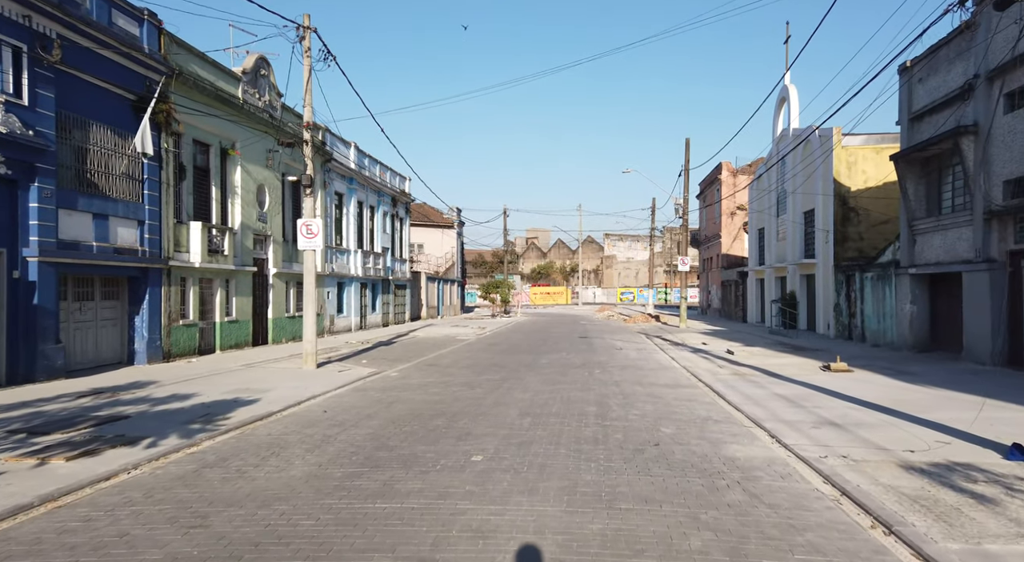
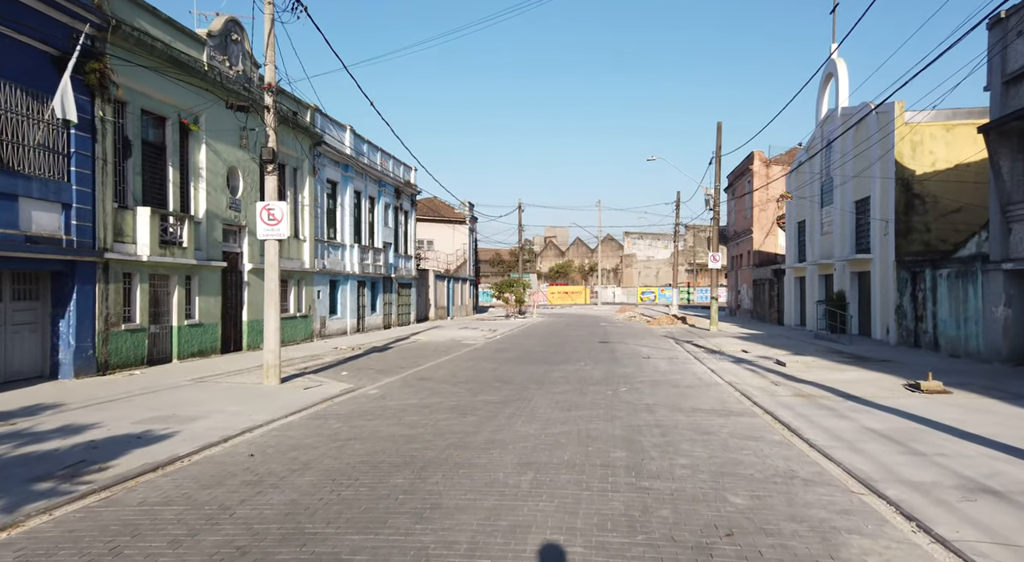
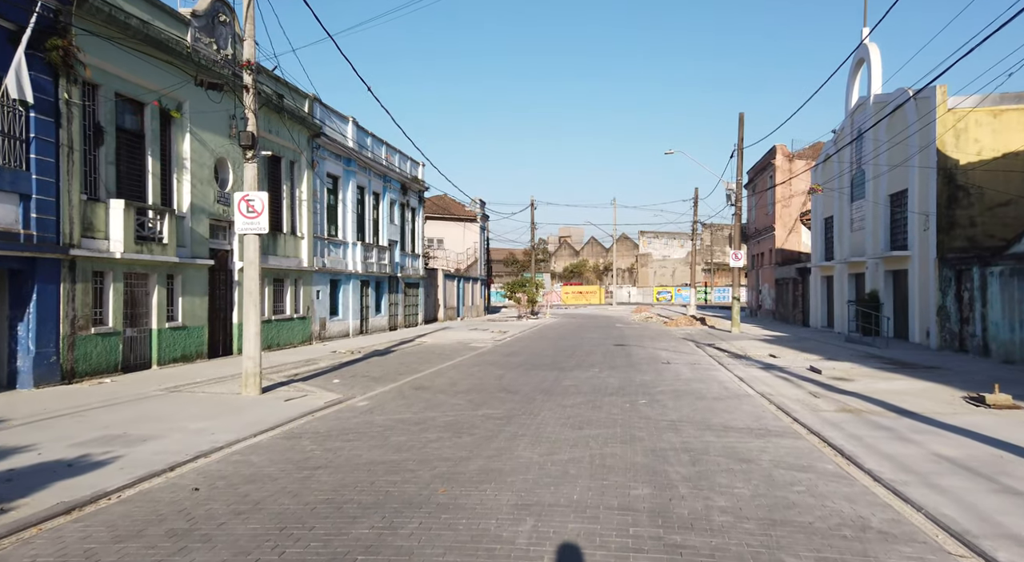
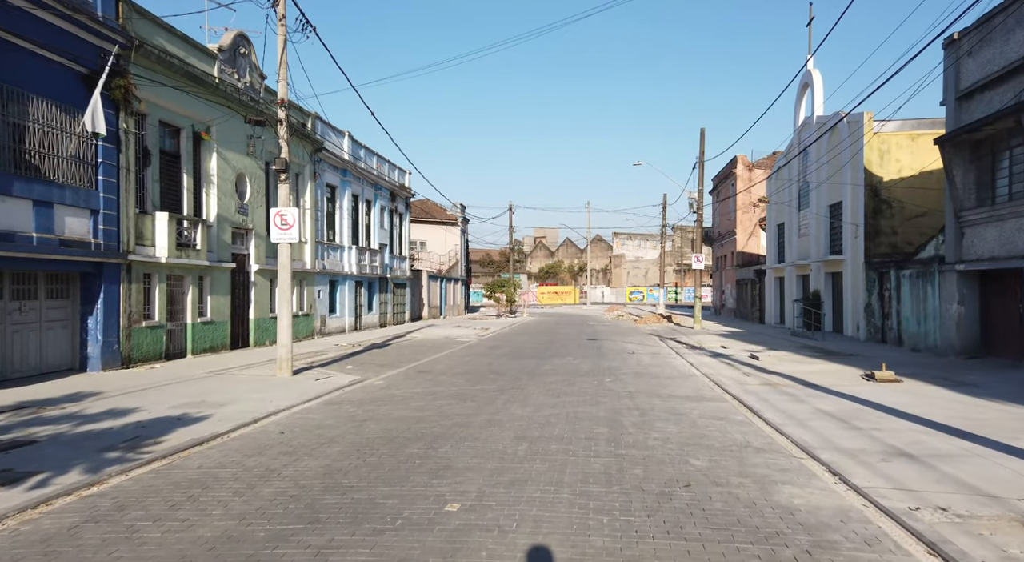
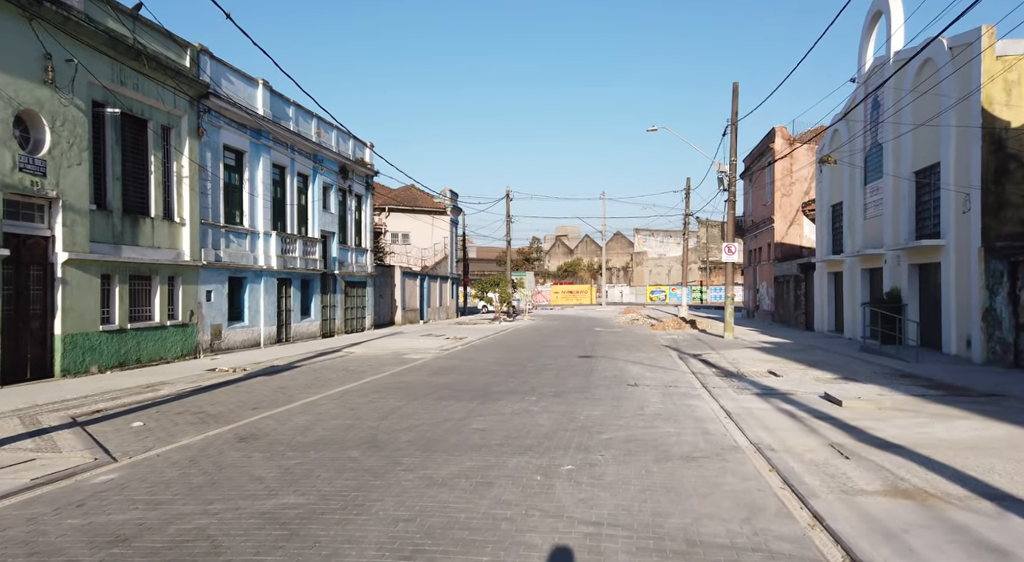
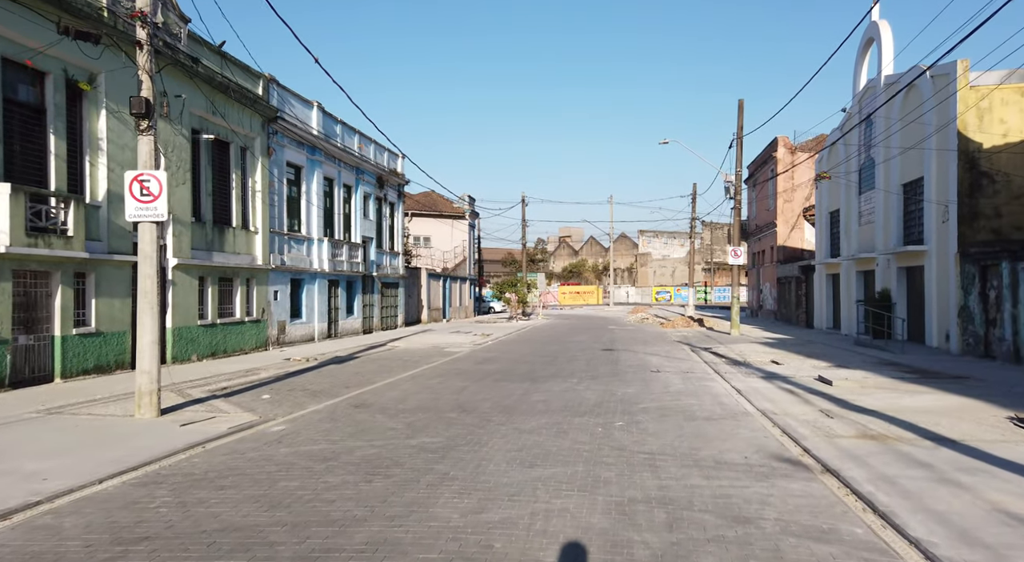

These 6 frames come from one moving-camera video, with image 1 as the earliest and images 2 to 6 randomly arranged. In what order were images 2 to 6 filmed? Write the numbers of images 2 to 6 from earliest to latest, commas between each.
4, 2, 3, 6, 5
